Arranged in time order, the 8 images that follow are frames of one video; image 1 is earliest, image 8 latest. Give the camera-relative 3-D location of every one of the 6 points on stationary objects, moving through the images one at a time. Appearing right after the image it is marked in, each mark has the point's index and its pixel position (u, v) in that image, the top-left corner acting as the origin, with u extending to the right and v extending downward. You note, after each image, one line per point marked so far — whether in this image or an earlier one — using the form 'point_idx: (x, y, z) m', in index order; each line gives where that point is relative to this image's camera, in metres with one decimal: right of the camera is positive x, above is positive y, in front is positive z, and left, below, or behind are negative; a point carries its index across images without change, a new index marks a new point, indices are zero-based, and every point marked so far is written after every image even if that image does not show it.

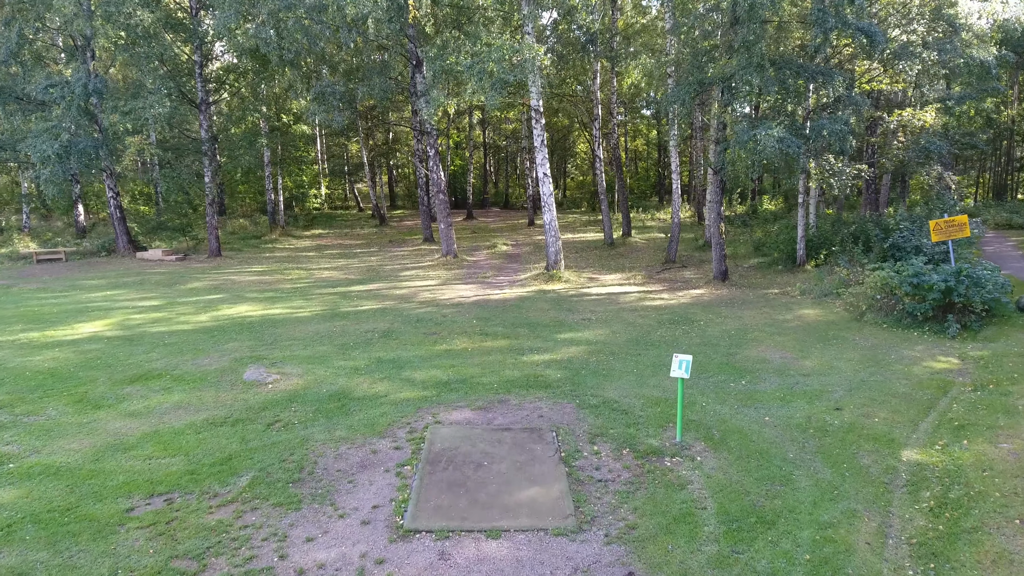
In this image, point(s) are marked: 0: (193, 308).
0: (-7.0, -0.5, +12.0) m
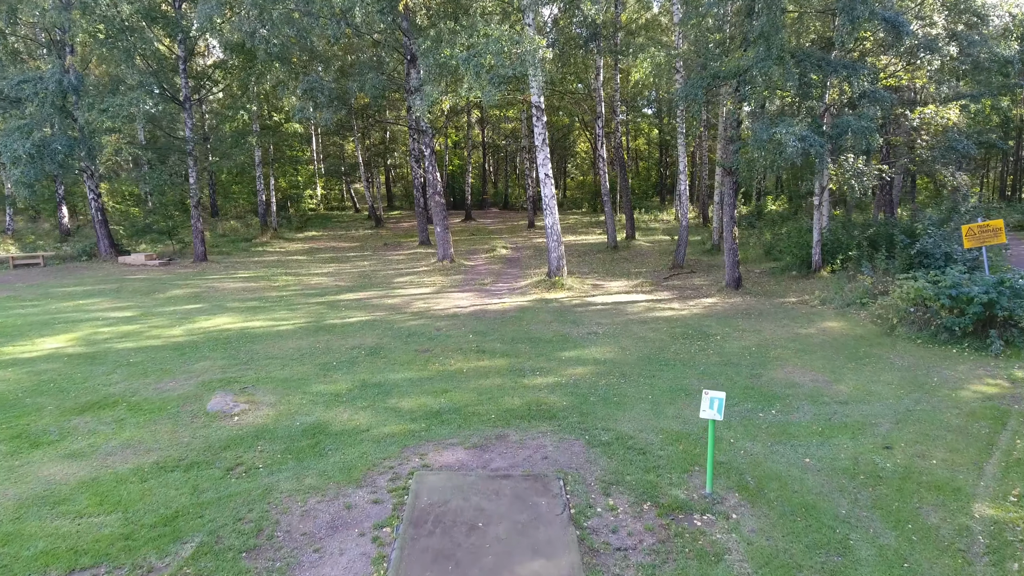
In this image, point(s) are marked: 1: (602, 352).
0: (-7.0, -0.7, +11.2) m
1: (+1.4, -1.0, +8.7) m
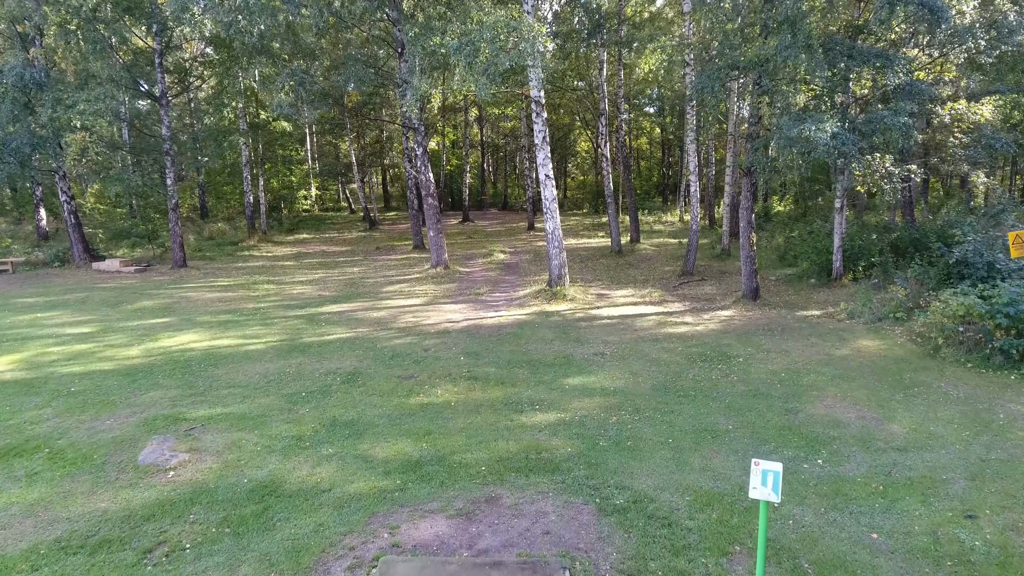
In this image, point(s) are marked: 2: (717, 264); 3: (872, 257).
0: (-7.1, -0.9, +10.1) m
1: (+1.4, -1.3, +7.6) m
2: (+6.5, +0.8, +17.3) m
3: (+9.3, +0.8, +14.1) m
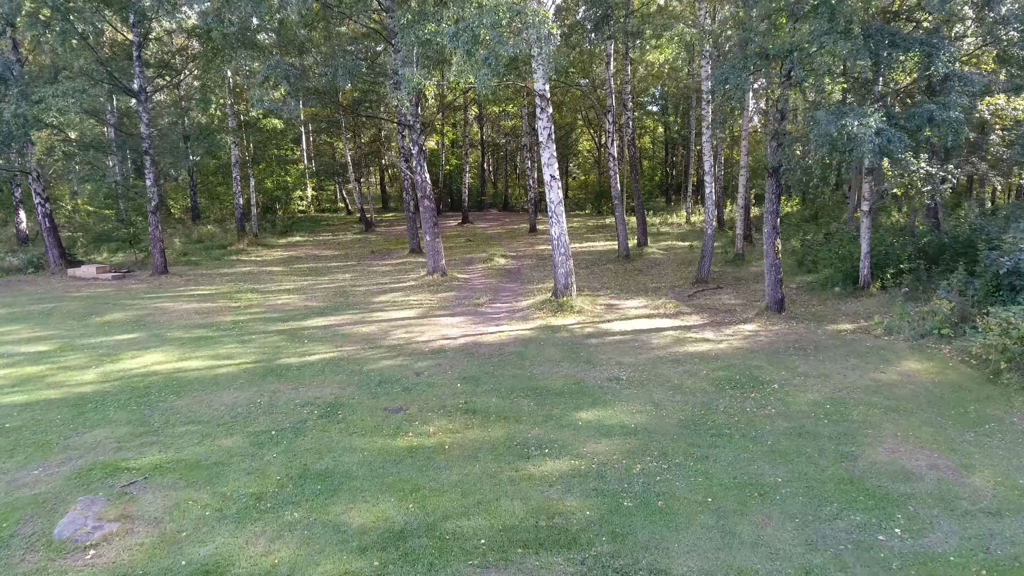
0: (-7.0, -1.1, +9.1) m
1: (+1.4, -1.5, +6.6) m
2: (+6.5, +0.5, +16.3) m
3: (+9.3, +0.6, +13.1) m
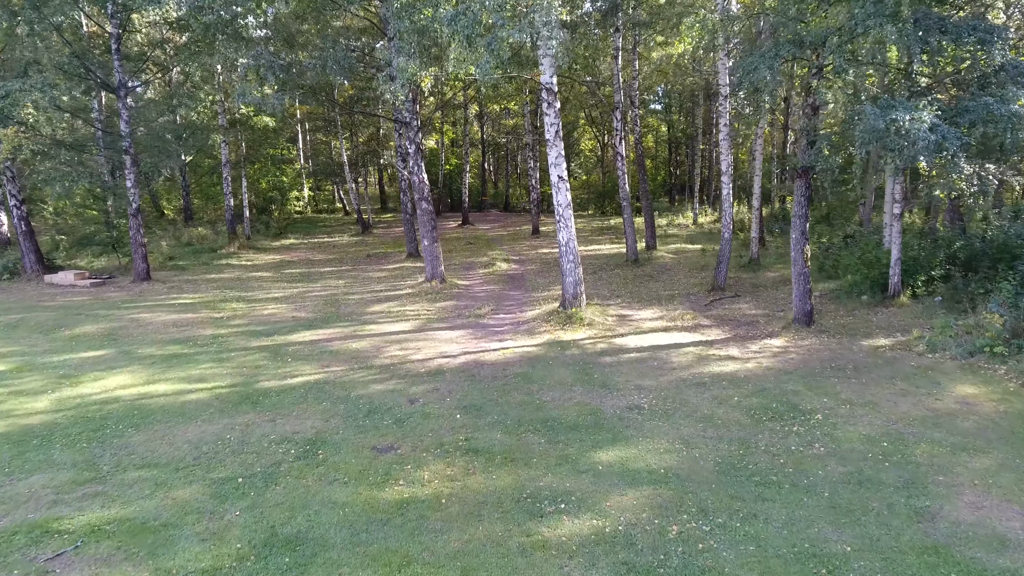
0: (-7.0, -1.4, +8.1) m
1: (+1.5, -1.7, +5.7) m
2: (+6.6, +0.3, +15.3) m
3: (+9.4, +0.4, +12.1) m
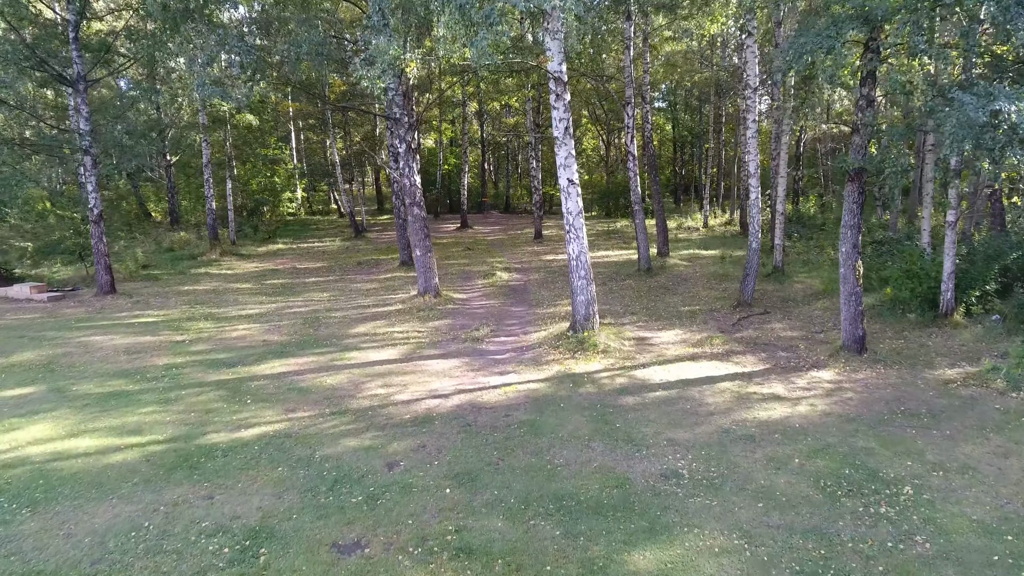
0: (-6.9, -1.7, +6.7) m
1: (+1.6, -2.1, +4.2) m
2: (+6.7, 0.0, +13.9) m
3: (+9.5, 0.0, +10.7) m
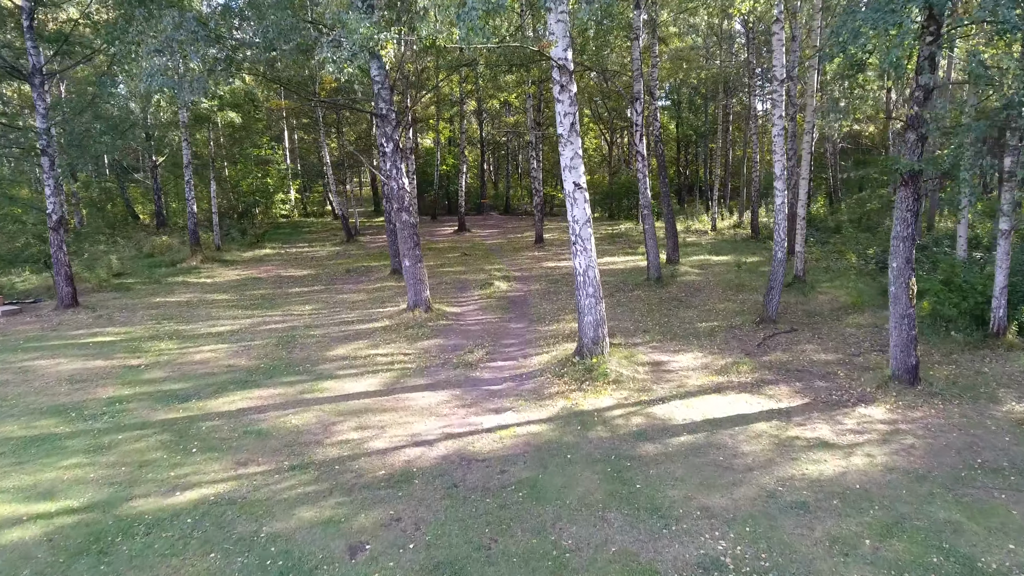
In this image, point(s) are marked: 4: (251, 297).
0: (-6.9, -2.0, +5.5) m
1: (+1.5, -2.4, +3.0) m
2: (+6.6, -0.3, +12.7) m
3: (+9.4, -0.3, +9.5) m
4: (-6.9, -0.2, +14.3) m
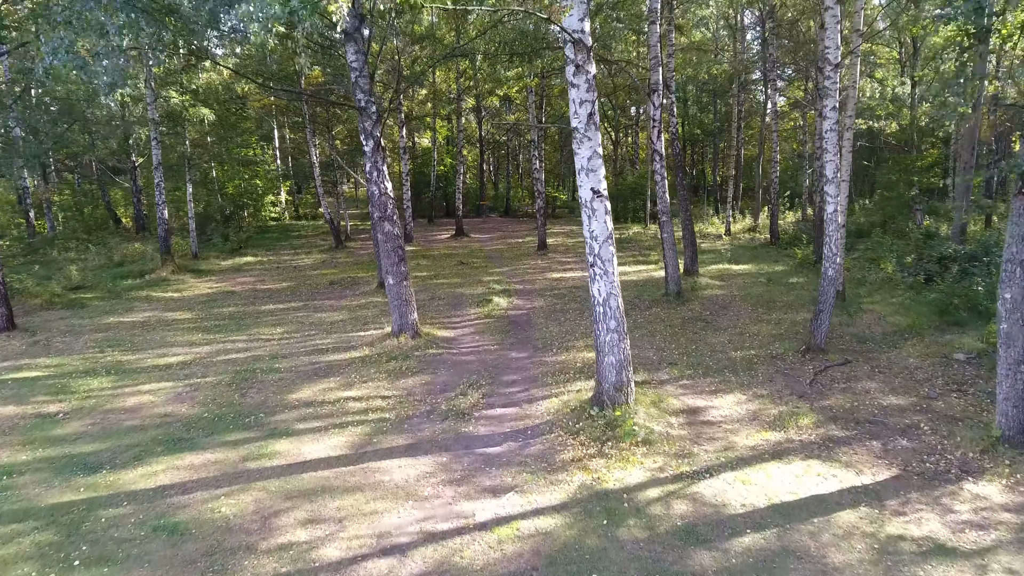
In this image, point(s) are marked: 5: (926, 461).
0: (-6.9, -2.4, +3.9) m
1: (+1.5, -2.8, +1.4) m
2: (+6.7, -0.7, +11.0) m
3: (+9.4, -0.6, +7.8) m
4: (-6.8, -0.6, +12.7) m
5: (+4.5, -1.9, +6.0) m
